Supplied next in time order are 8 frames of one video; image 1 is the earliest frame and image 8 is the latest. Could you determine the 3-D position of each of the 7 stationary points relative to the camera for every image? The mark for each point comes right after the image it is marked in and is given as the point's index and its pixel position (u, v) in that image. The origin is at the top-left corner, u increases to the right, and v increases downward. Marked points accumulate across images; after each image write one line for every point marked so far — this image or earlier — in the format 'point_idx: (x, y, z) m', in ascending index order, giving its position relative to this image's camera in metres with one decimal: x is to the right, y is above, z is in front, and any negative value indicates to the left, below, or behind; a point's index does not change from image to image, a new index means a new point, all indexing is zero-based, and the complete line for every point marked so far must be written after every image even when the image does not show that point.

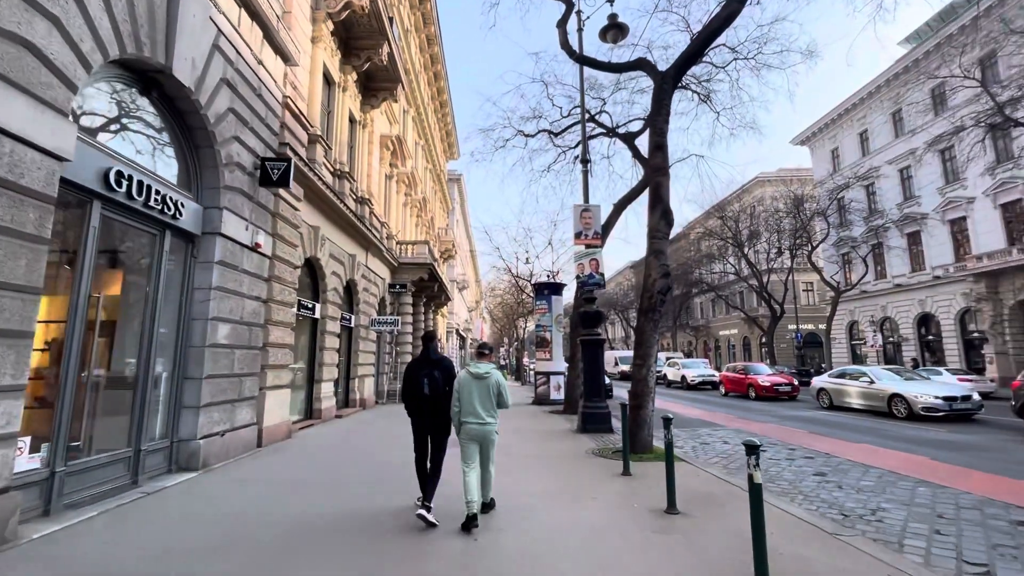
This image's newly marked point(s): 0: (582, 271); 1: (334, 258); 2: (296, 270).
0: (+1.8, +0.4, +12.1) m
1: (-5.1, +0.8, +13.4) m
2: (-4.8, +0.4, +10.6) m
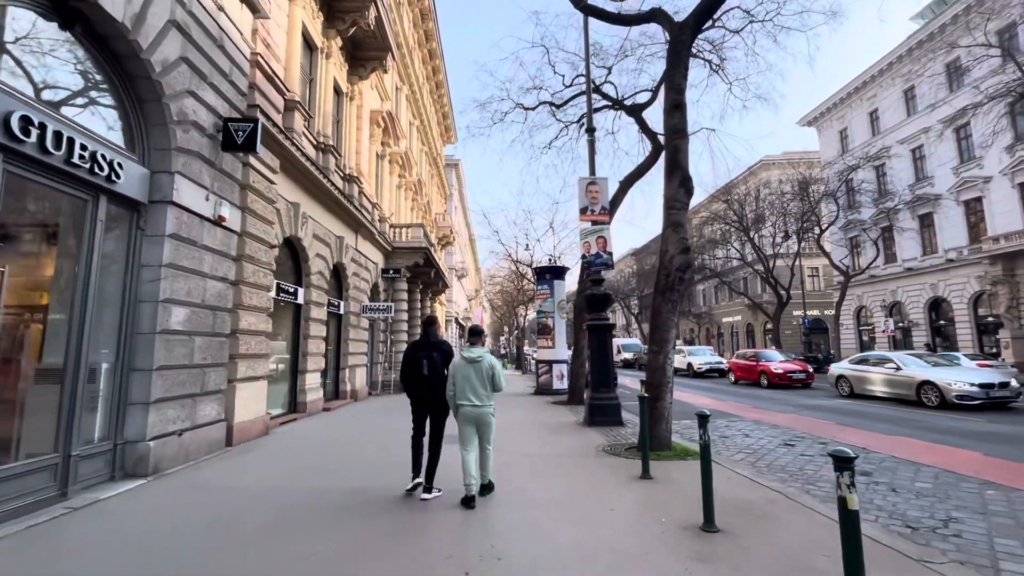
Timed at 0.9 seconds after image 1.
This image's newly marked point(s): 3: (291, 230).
0: (+1.8, +0.9, +11.1) m
1: (-5.1, +1.3, +12.4) m
2: (-4.8, +0.8, +9.5) m
3: (-5.0, +1.3, +10.7) m
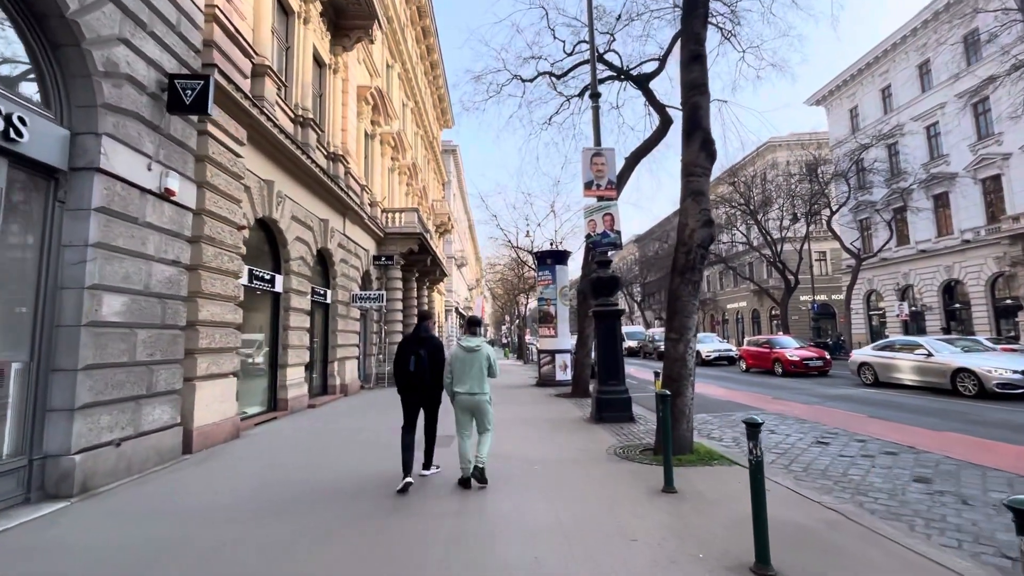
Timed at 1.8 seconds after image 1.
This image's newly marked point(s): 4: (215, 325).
0: (+1.7, +1.2, +10.0) m
1: (-5.1, +1.6, +11.3) m
2: (-4.9, +1.0, +8.5) m
3: (-5.1, +1.6, +9.6) m
4: (-4.8, -0.6, +7.7) m
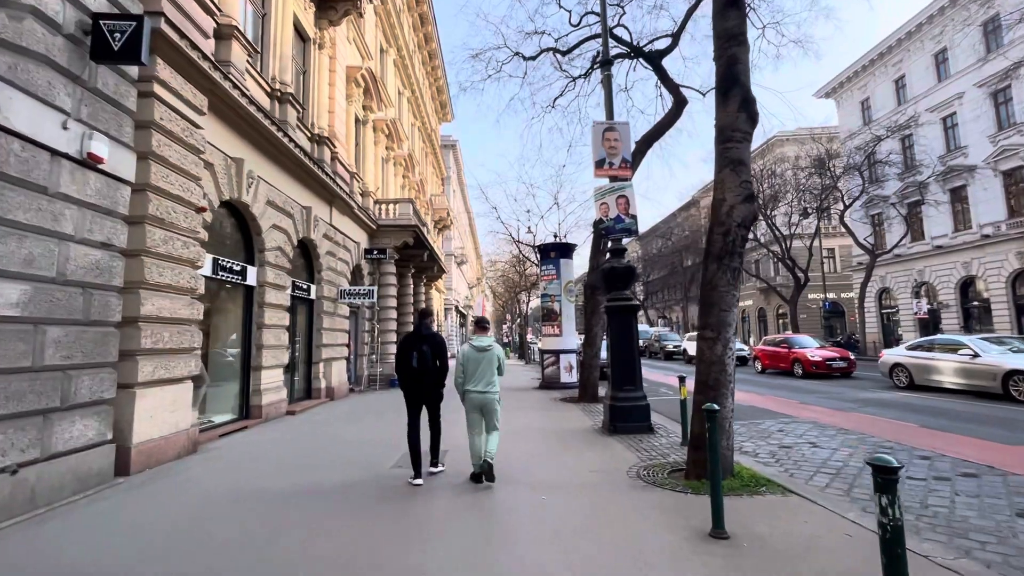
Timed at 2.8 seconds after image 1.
0: (+1.8, +1.4, +8.9) m
1: (-5.1, +1.7, +10.2) m
2: (-4.9, +1.2, +7.4) m
3: (-5.0, +1.7, +8.5) m
4: (-4.8, -0.5, +6.5) m
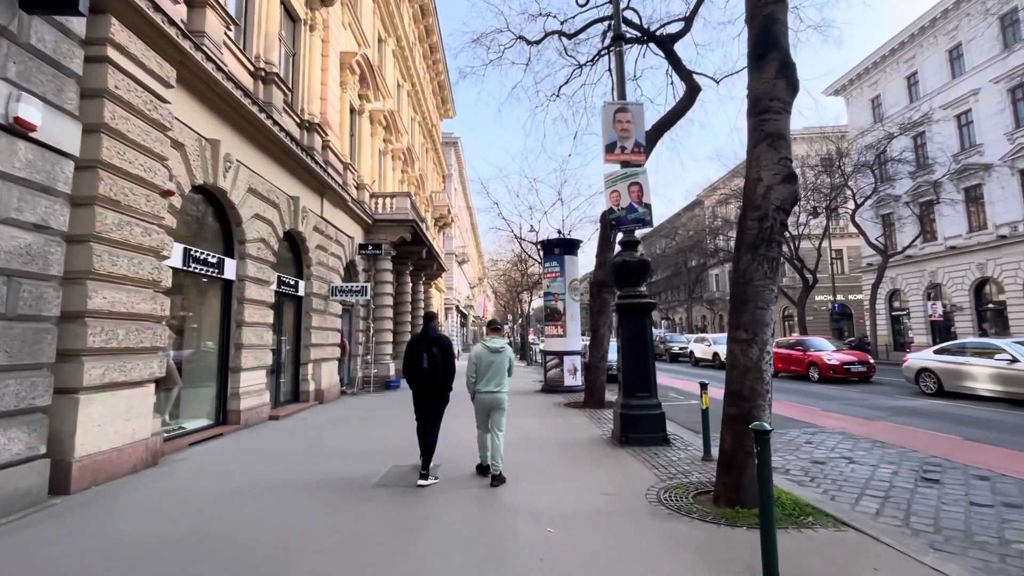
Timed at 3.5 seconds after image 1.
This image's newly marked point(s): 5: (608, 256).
0: (+1.8, +1.4, +8.1) m
1: (-5.1, +1.8, +9.4) m
2: (-4.8, +1.3, +6.6) m
3: (-5.0, +1.8, +7.7) m
4: (-4.8, -0.4, +5.7) m
5: (+2.3, +0.7, +11.5) m
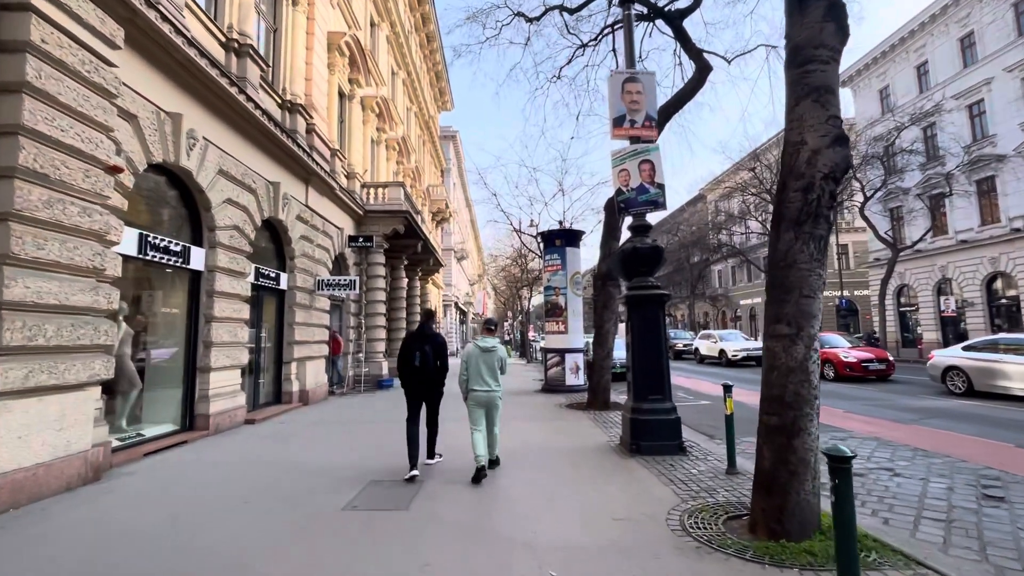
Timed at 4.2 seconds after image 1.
0: (+1.7, +1.6, +7.2) m
1: (-5.1, +2.0, +8.6) m
2: (-4.9, +1.4, +5.8) m
3: (-5.1, +2.0, +6.9) m
4: (-4.8, -0.2, +4.9) m
5: (+2.3, +0.9, +10.7) m
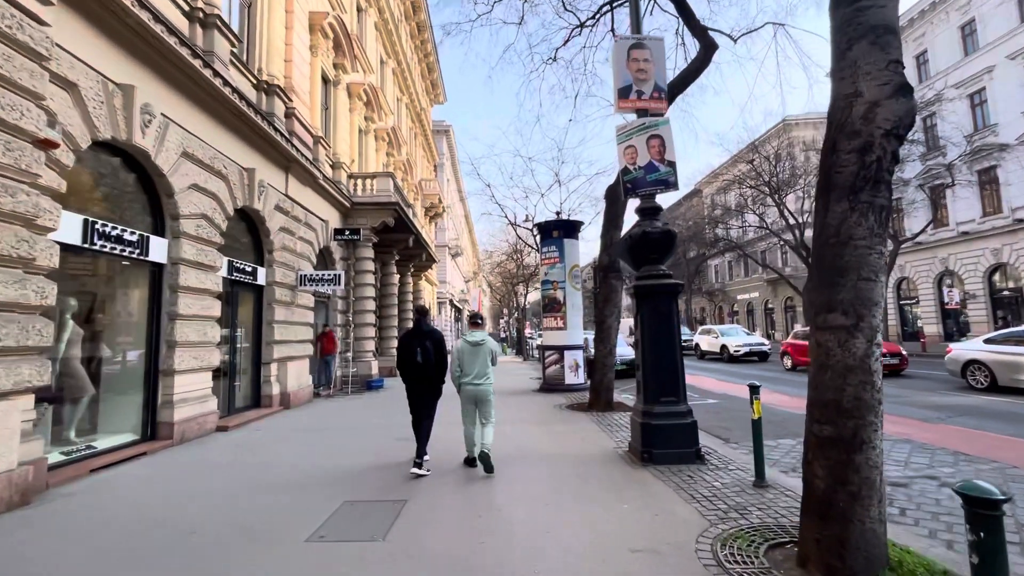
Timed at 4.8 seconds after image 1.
0: (+1.7, +1.7, +6.5) m
1: (-5.2, +2.0, +7.8) m
2: (-5.0, +1.5, +5.0) m
3: (-5.1, +2.0, +6.1) m
4: (-4.9, -0.2, +4.1) m
5: (+2.2, +1.1, +9.9) m
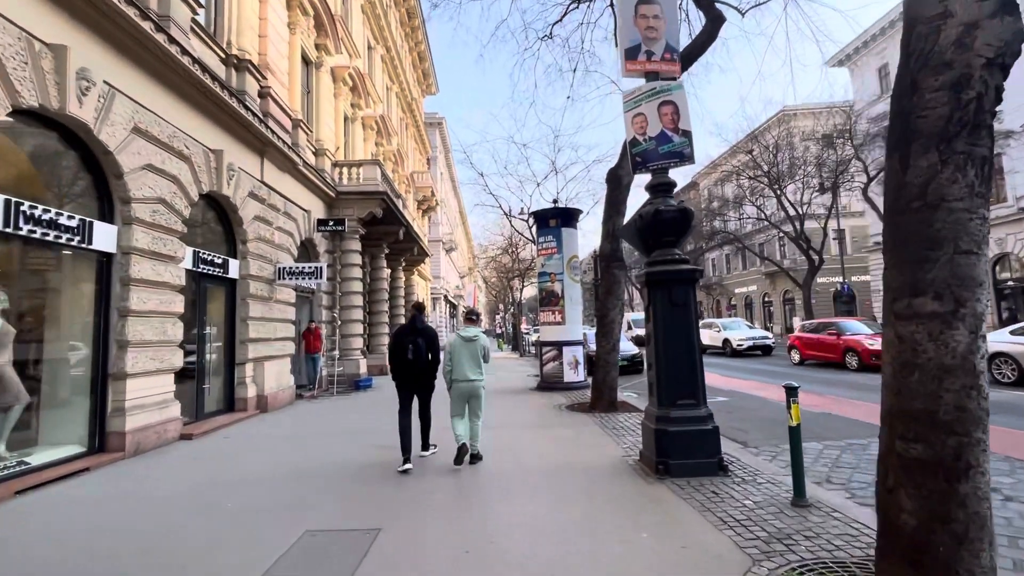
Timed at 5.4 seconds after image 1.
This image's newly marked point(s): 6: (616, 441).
0: (+1.6, +1.9, +5.8) m
1: (-5.3, +2.2, +7.0) m
2: (-5.0, +1.5, +4.2) m
3: (-5.2, +2.1, +5.3) m
4: (-4.9, -0.1, +3.3) m
5: (+2.1, +1.3, +9.2) m
6: (+1.4, -2.1, +6.6) m
